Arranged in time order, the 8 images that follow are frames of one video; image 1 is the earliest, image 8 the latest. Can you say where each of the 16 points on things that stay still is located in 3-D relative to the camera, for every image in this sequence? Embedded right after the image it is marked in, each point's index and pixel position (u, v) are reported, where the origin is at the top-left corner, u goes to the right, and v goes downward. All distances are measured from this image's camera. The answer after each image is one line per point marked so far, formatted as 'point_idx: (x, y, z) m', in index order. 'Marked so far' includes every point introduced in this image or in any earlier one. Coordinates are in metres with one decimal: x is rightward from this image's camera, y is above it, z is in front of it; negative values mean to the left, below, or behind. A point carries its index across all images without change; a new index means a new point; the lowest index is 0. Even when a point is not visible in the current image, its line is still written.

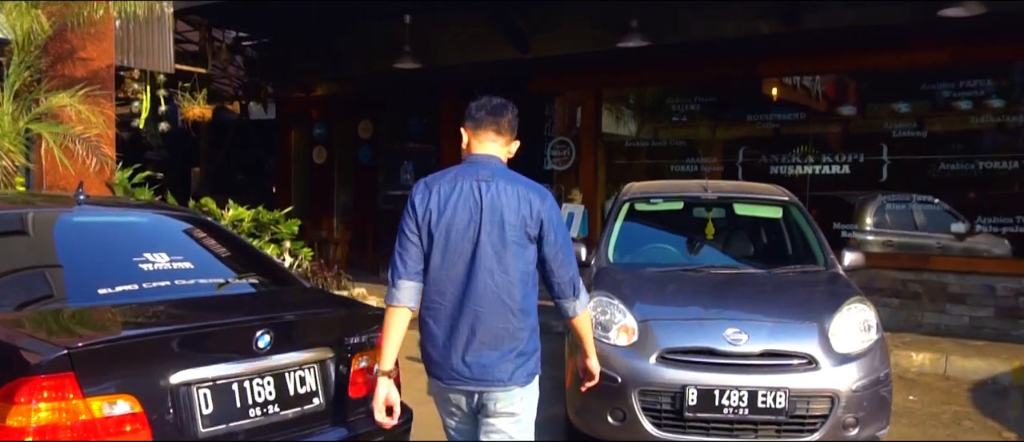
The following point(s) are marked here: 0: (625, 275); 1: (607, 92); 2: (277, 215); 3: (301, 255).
0: (+0.7, -0.3, +5.3) m
1: (+1.1, +1.6, +11.0) m
2: (-2.7, +0.1, +10.6) m
3: (-2.5, -0.4, +10.7) m
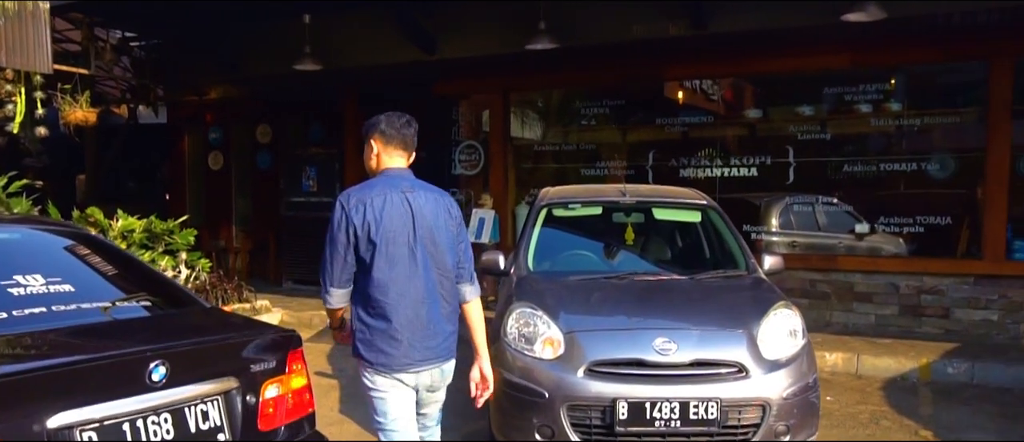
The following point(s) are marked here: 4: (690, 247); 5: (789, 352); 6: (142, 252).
0: (+0.2, -0.4, +5.1) m
1: (0.0, +1.5, +10.9) m
2: (-3.8, 0.0, +10.0) m
3: (-3.5, -0.5, +10.1) m
4: (+1.2, -0.2, +6.1) m
5: (+1.4, -0.7, +4.5) m
6: (-3.9, -0.3, +9.5) m
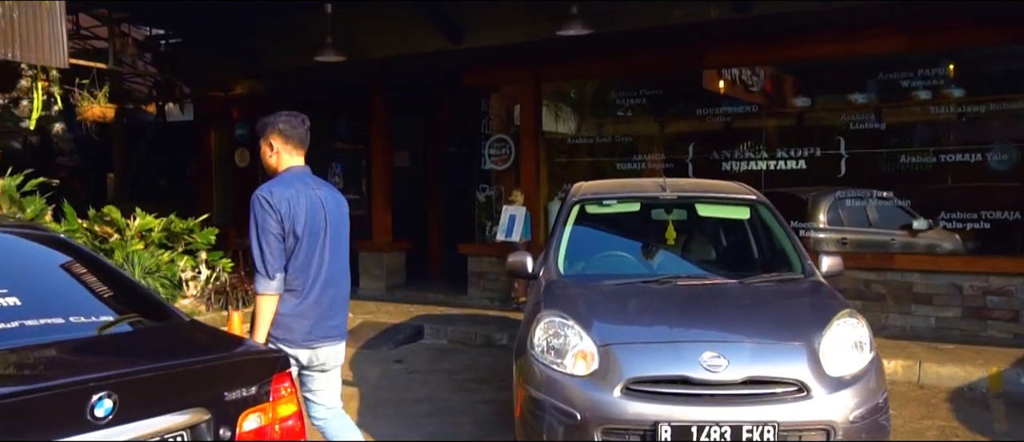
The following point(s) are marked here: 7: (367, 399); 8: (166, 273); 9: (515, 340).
0: (+0.3, -0.3, +4.6) m
1: (+0.4, +1.5, +10.3) m
2: (-3.4, 0.0, +9.6) m
3: (-3.2, -0.5, +9.7) m
4: (+1.4, -0.2, +5.6) m
5: (+1.5, -0.6, +4.0) m
6: (-3.6, -0.3, +9.2) m
7: (-1.1, -1.3, +6.7) m
8: (-3.5, -0.5, +9.1) m
9: (0.0, -1.1, +8.4) m
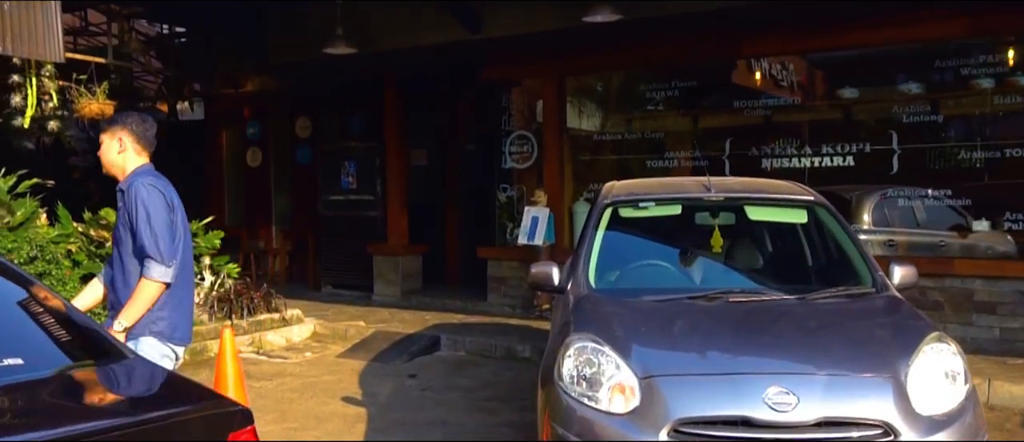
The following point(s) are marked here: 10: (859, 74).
0: (+0.4, -0.4, +4.0) m
1: (+0.6, +1.5, +9.7) m
2: (-3.2, -0.1, +9.1) m
3: (-2.9, -0.5, +9.2) m
4: (+1.5, -0.2, +4.9) m
5: (+1.6, -0.7, +3.3) m
6: (-3.4, -0.4, +8.6) m
7: (-0.9, -1.3, +6.1) m
8: (-3.3, -0.6, +8.6) m
9: (+0.2, -1.1, +7.8) m
10: (+3.2, +1.4, +8.4) m
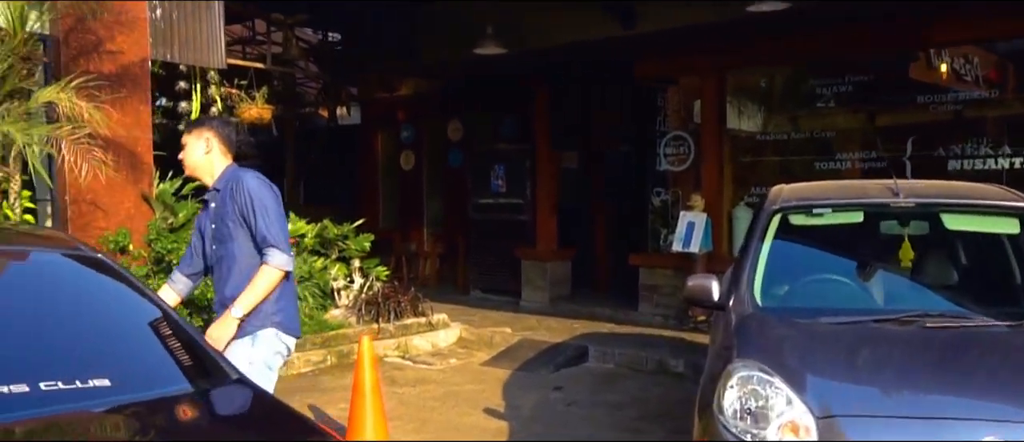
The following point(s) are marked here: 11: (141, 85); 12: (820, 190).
0: (+1.0, -0.4, +3.4) m
1: (+2.2, +1.5, +9.1) m
2: (-1.7, -0.1, +9.1) m
3: (-1.4, -0.6, +9.1) m
4: (+2.2, -0.2, +4.2) m
5: (+2.1, -0.7, +2.6) m
6: (-1.9, -0.4, +8.7) m
7: (0.0, -1.4, +5.7) m
8: (-1.8, -0.6, +8.6) m
9: (+1.5, -1.2, +7.2) m
10: (+4.6, +1.3, +7.4) m
11: (-3.2, +1.2, +7.9) m
12: (+1.6, +0.2, +4.6) m
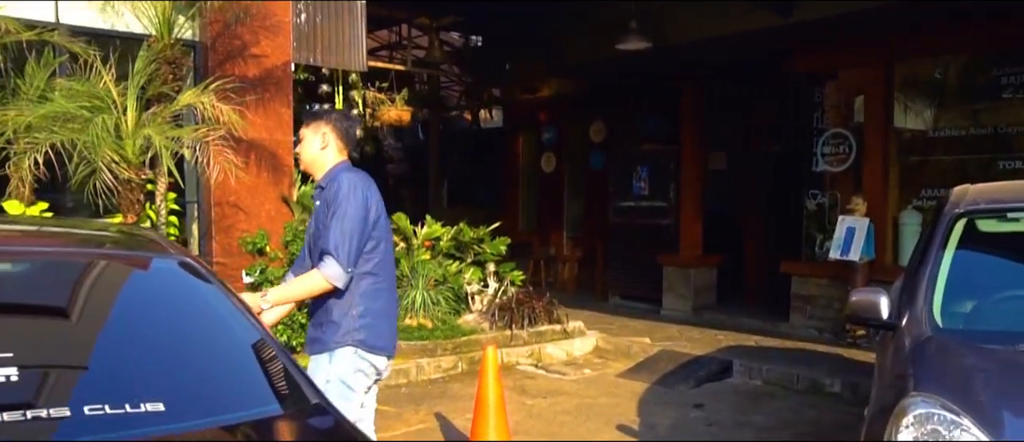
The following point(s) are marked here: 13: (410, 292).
0: (+1.5, -0.4, +2.9) m
1: (+3.5, +1.4, +8.2) m
2: (-0.3, -0.1, +8.9) m
3: (0.0, -0.6, +8.9) m
4: (+2.8, -0.3, +3.4) m
5: (+2.3, -0.7, +1.8) m
6: (-0.6, -0.4, +8.5) m
7: (+0.8, -1.4, +5.3) m
8: (-0.6, -0.6, +8.4) m
9: (+2.5, -1.2, +6.5) m
10: (+5.6, +1.2, +6.2) m
11: (-2.0, +1.2, +8.0) m
12: (+2.2, +0.1, +3.9) m
13: (-0.9, -0.6, +8.1) m
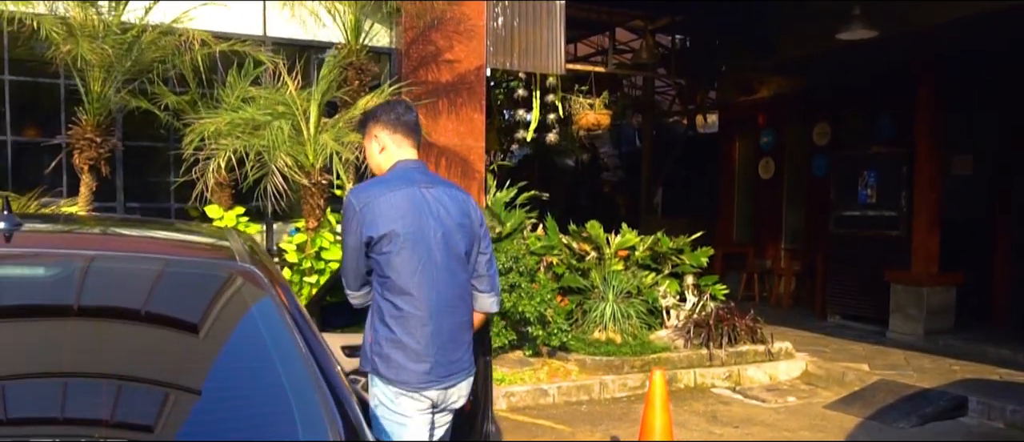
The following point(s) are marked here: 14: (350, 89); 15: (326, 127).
0: (+1.7, -0.5, +2.0) m
1: (+5.1, +1.3, +6.7) m
2: (+1.5, -0.2, +8.3) m
3: (+1.8, -0.7, +8.2) m
4: (+3.2, -0.3, +2.2) m
5: (+2.3, -0.8, +0.8) m
6: (+1.1, -0.5, +8.0) m
7: (+1.7, -1.5, +4.5) m
8: (+1.2, -0.7, +7.9) m
9: (+3.6, -1.3, +5.3) m
10: (+6.6, +1.1, +4.2) m
11: (-0.3, +1.1, +7.8) m
12: (+2.7, +0.1, +2.8) m
13: (+0.8, -0.7, +7.6) m
14: (-1.2, +1.0, +6.6) m
15: (-1.2, +0.6, +6.0) m
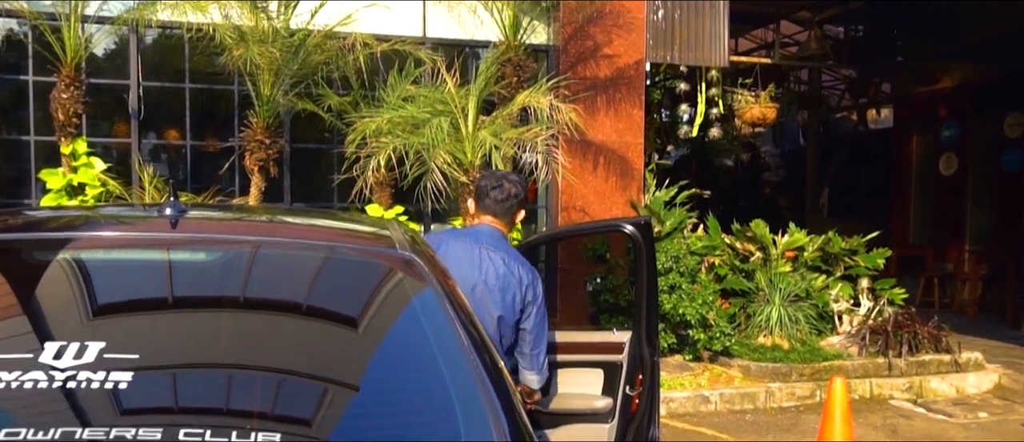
0: (+2.1, -0.4, +1.5) m
1: (+6.2, +1.3, +5.6) m
2: (+2.9, -0.2, +7.8) m
3: (+3.2, -0.7, +7.6) m
4: (+3.5, -0.3, +1.5) m
5: (+2.4, -0.7, +0.3) m
6: (+2.5, -0.5, +7.6) m
7: (+2.5, -1.4, +4.0) m
8: (+2.5, -0.7, +7.4) m
9: (+4.5, -1.3, +4.5) m
10: (+7.2, +1.2, +2.9) m
11: (+1.0, +1.1, +7.6) m
12: (+3.1, +0.1, +2.2) m
13: (+2.1, -0.7, +7.2) m
14: (0.0, +1.0, +6.6) m
15: (-0.2, +0.6, +5.9) m
